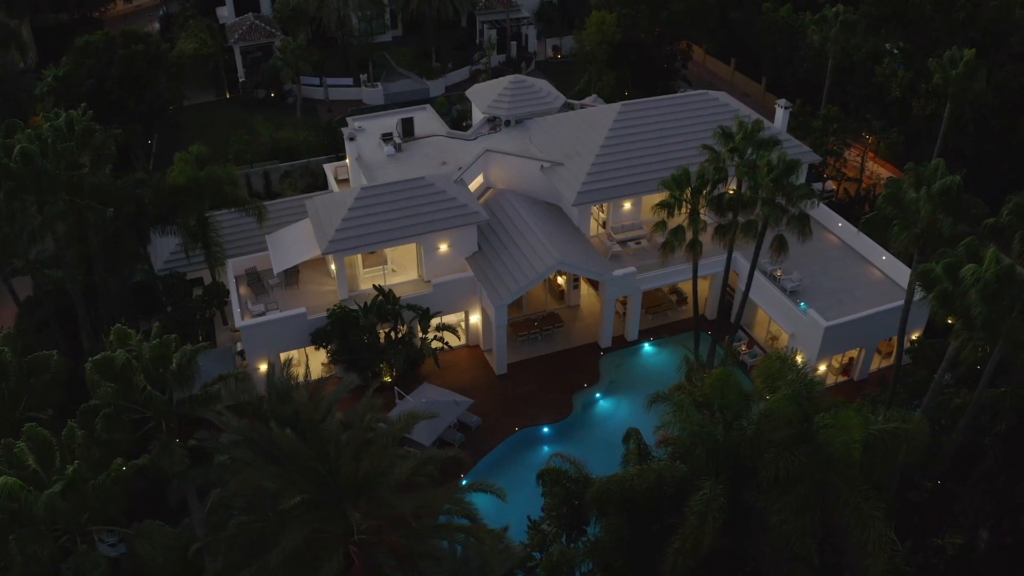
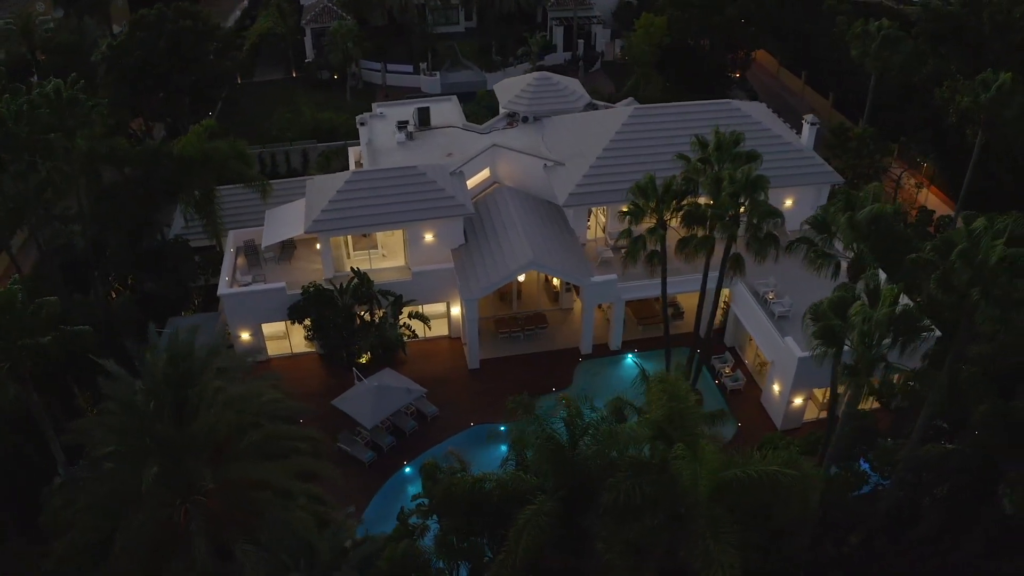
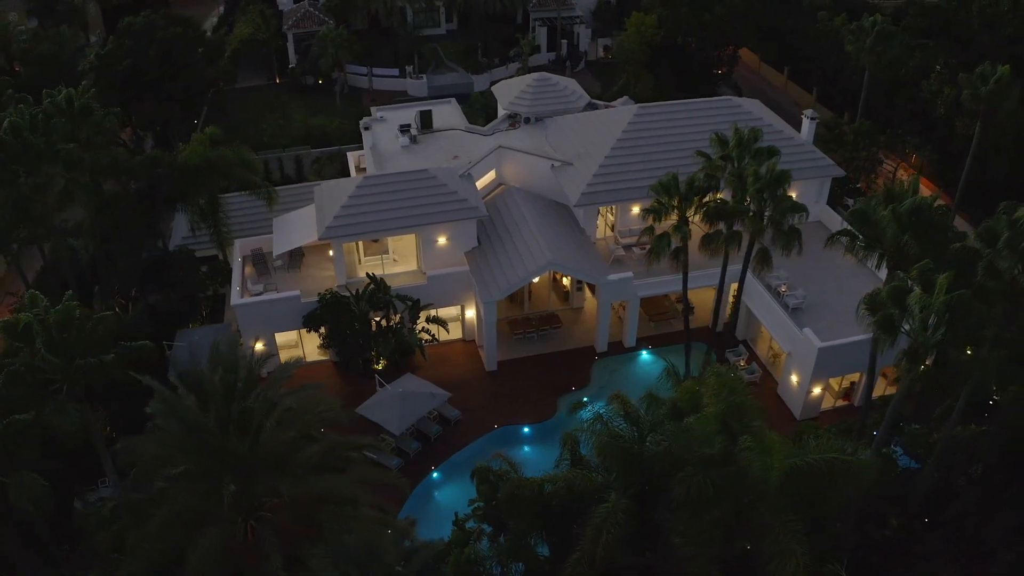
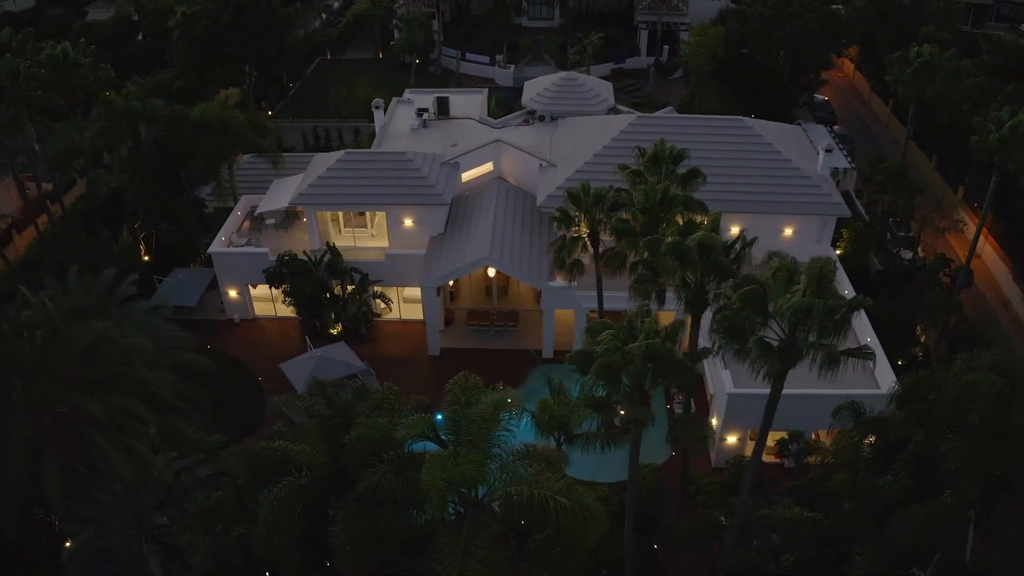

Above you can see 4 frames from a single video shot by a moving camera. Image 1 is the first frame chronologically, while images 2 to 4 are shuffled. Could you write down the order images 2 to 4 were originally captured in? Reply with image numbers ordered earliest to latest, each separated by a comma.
3, 2, 4
